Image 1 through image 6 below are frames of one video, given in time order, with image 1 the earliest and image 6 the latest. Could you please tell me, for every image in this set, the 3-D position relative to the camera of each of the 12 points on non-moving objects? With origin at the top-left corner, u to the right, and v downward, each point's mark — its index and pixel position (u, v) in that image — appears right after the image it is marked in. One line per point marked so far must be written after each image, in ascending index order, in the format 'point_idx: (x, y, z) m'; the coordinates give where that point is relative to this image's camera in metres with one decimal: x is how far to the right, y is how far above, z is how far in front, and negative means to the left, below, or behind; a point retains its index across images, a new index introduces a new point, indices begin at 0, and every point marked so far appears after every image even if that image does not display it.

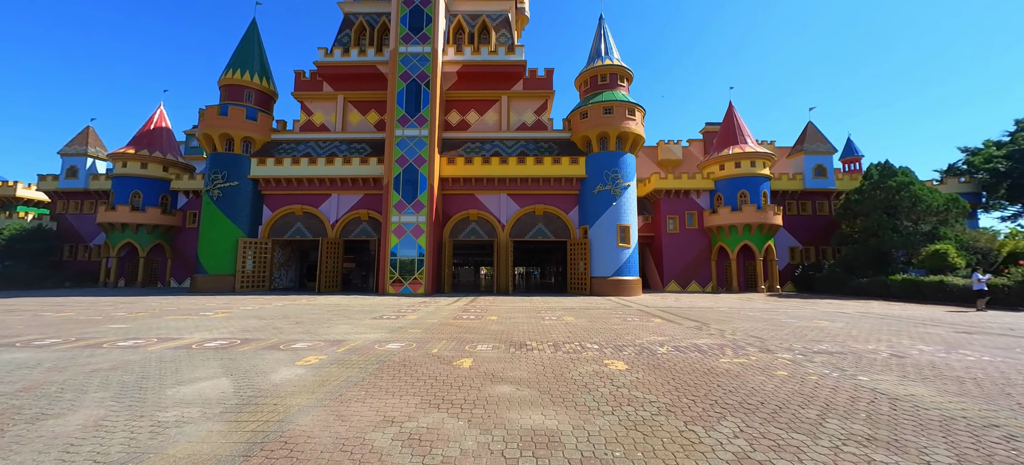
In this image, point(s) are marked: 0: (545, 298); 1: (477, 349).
0: (+1.5, -3.0, +16.3) m
1: (-0.6, -1.9, +6.0) m
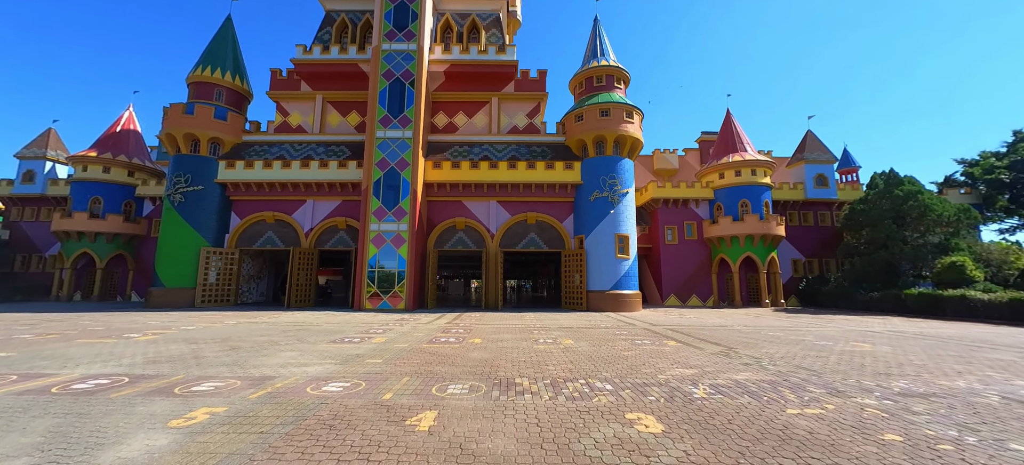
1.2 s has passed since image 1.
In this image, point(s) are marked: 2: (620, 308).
0: (+1.1, -3.4, +14.7) m
1: (-0.8, -1.9, +4.4) m
2: (+5.3, -3.7, +17.6) m
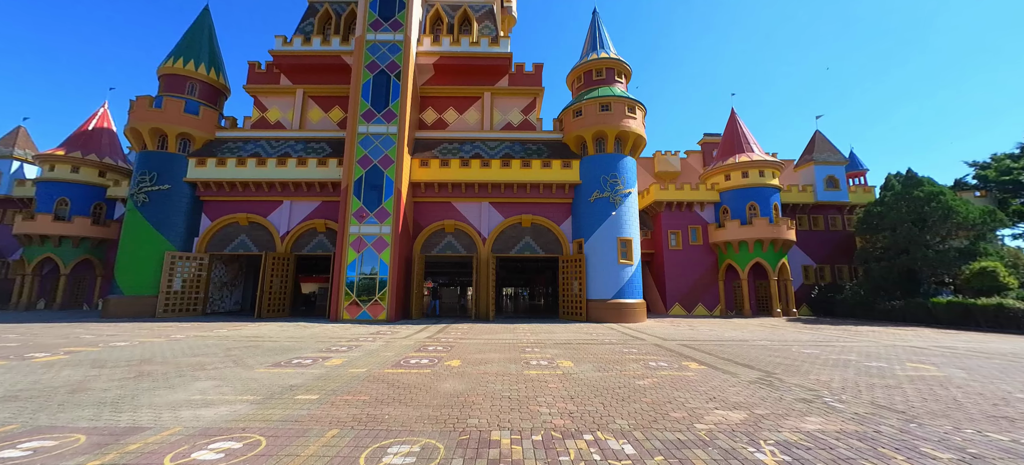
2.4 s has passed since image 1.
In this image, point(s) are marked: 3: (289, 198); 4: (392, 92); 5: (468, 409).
0: (+0.8, -3.4, +13.1) m
1: (-1.0, -1.8, +2.9) m
2: (+4.9, -3.8, +16.1) m
3: (-11.6, +1.8, +18.8) m
4: (-5.9, +7.0, +17.9) m
5: (-0.5, -2.0, +4.1) m
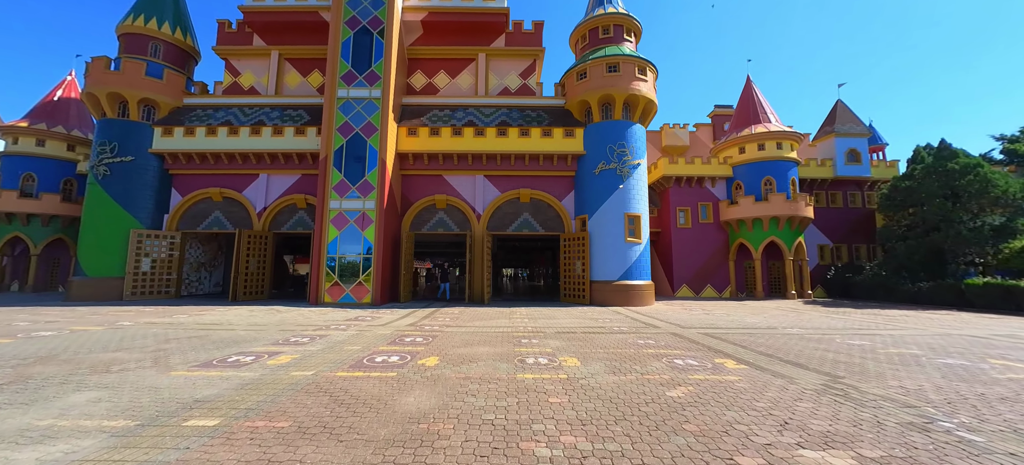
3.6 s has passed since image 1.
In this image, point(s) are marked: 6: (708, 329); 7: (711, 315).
0: (+0.6, -2.6, +11.8) m
1: (-1.2, -1.5, +1.5) m
2: (+4.8, -2.8, +14.8) m
3: (-11.8, +2.9, +17.2) m
4: (-6.1, +8.0, +16.1) m
5: (-0.6, -1.6, +2.7) m
6: (+4.9, -2.4, +9.0) m
7: (+6.6, -2.7, +12.0) m
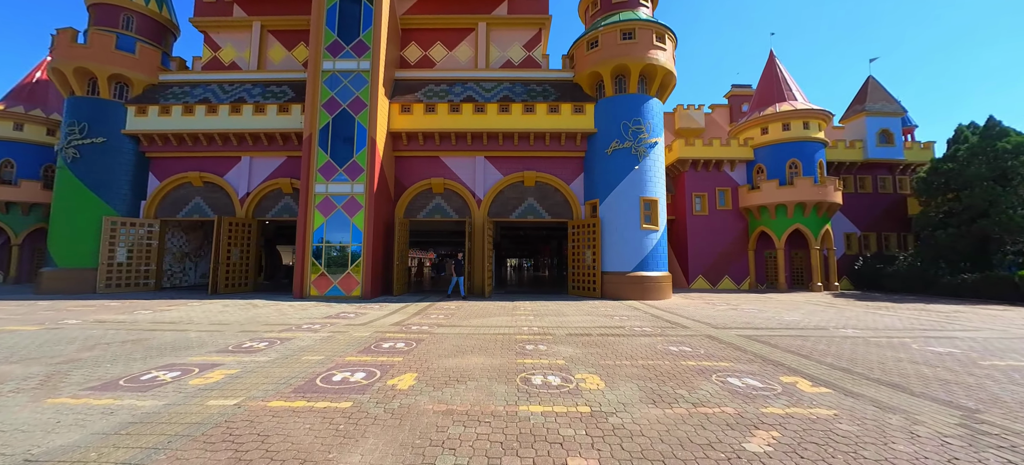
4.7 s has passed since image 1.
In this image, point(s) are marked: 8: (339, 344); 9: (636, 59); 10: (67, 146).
0: (+0.7, -2.2, +10.5) m
1: (-1.2, -1.3, +0.1) m
2: (+4.9, -2.3, +13.4) m
3: (-11.6, +3.5, +15.9) m
4: (-5.9, +8.6, +14.5) m
5: (-0.7, -1.4, +1.4) m
6: (+4.9, -2.0, +7.6) m
7: (+6.7, -2.3, +10.6) m
8: (-2.9, -1.8, +6.0) m
9: (+4.8, +6.7, +14.0) m
10: (-18.6, +3.6, +15.1) m
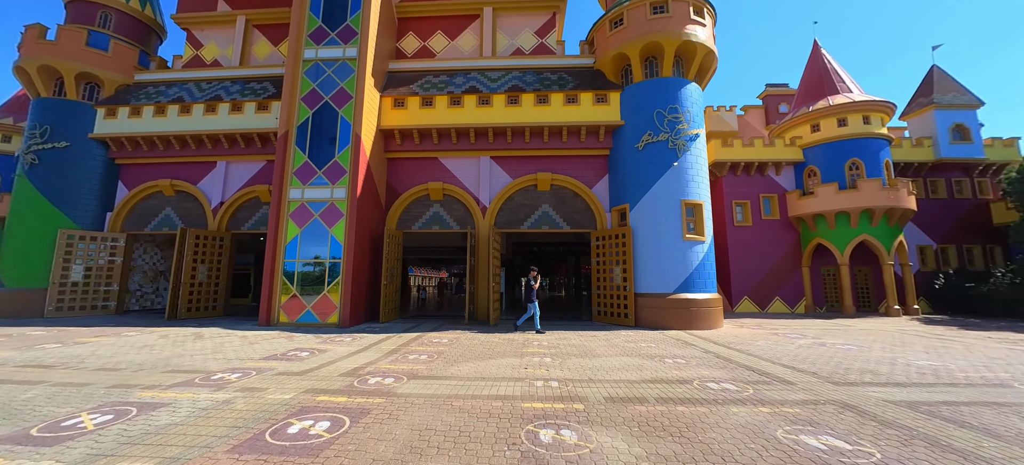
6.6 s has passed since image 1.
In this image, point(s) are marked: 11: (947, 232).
0: (+0.9, -2.4, +7.9) m
1: (-1.4, -1.0, -2.3) m
2: (+5.3, -2.6, +10.6) m
3: (-11.2, +2.9, +14.1) m
4: (-5.6, +8.1, +12.7) m
5: (-0.8, -1.2, -1.1) m
6: (+5.0, -2.1, +4.9) m
7: (+6.9, -2.5, +7.8) m
8: (-2.8, -1.9, +3.6) m
9: (+5.1, +6.3, +11.6) m
10: (-18.2, +3.0, +13.6) m
11: (+21.7, +0.1, +17.9) m
